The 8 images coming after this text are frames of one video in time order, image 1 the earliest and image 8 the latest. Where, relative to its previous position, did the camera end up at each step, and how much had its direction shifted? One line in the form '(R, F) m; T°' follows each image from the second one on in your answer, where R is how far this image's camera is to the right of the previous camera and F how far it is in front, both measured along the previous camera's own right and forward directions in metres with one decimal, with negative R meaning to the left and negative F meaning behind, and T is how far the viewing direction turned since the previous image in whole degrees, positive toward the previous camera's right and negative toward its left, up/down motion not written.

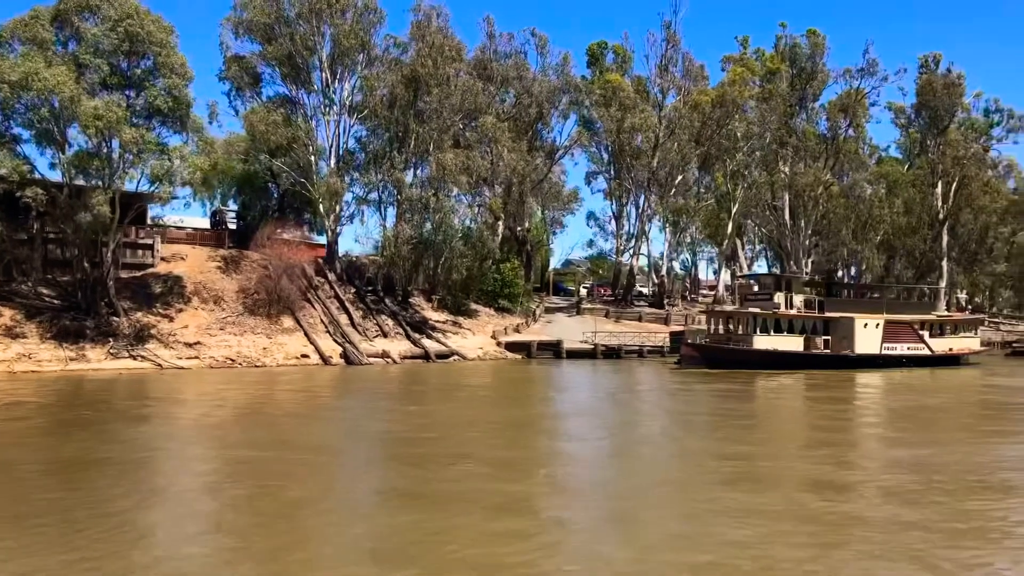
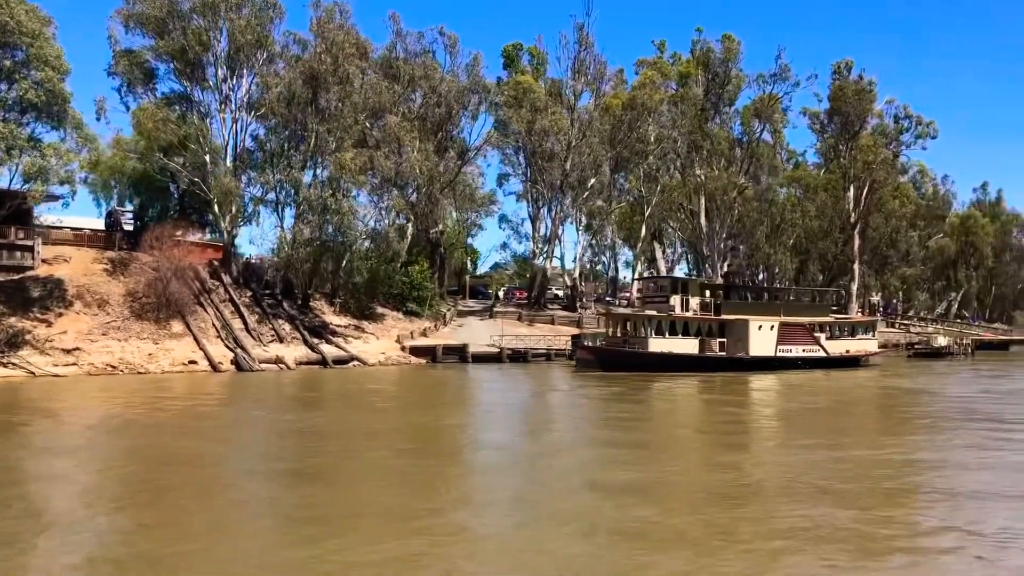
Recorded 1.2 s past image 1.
(+1.6, +0.7) m; +4°
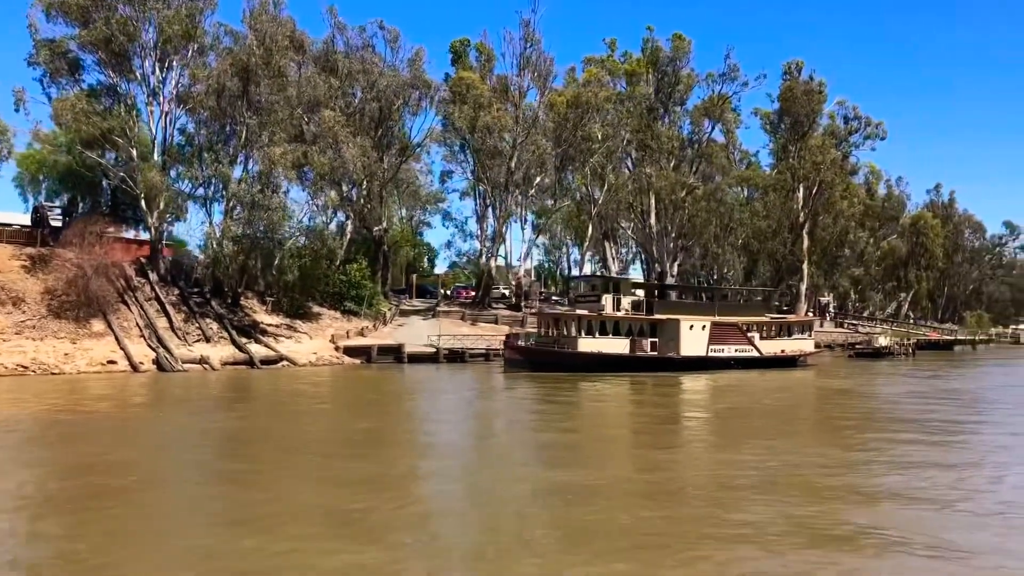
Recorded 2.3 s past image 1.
(+1.4, +0.7) m; +2°
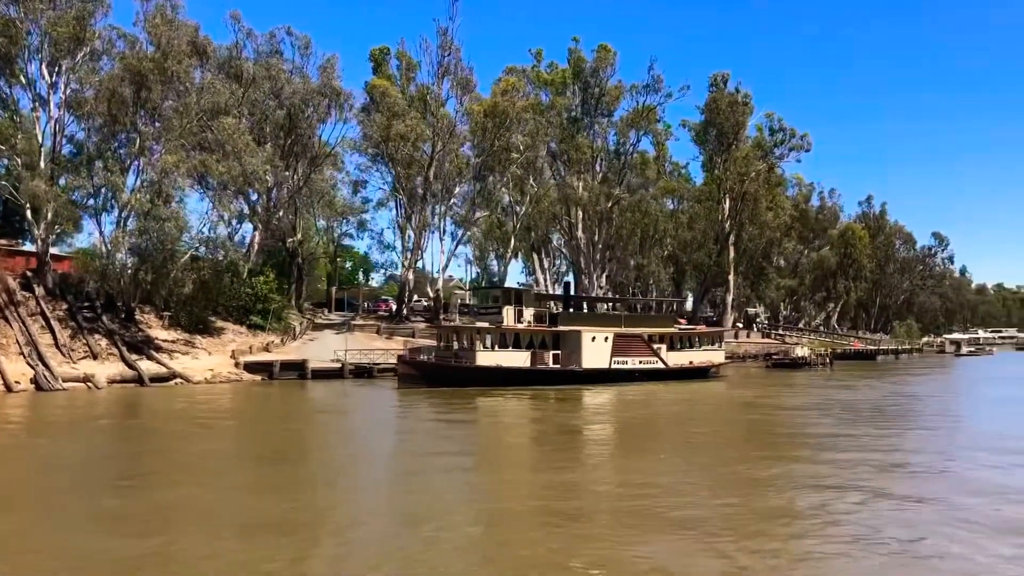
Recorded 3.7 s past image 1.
(+1.8, +1.0) m; +3°
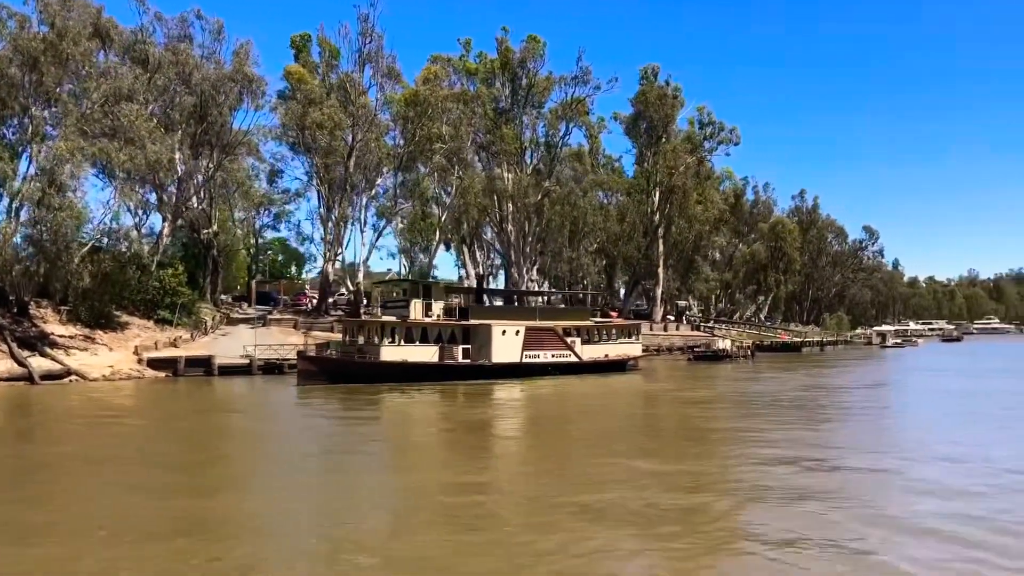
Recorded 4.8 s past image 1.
(+1.3, +0.8) m; +3°
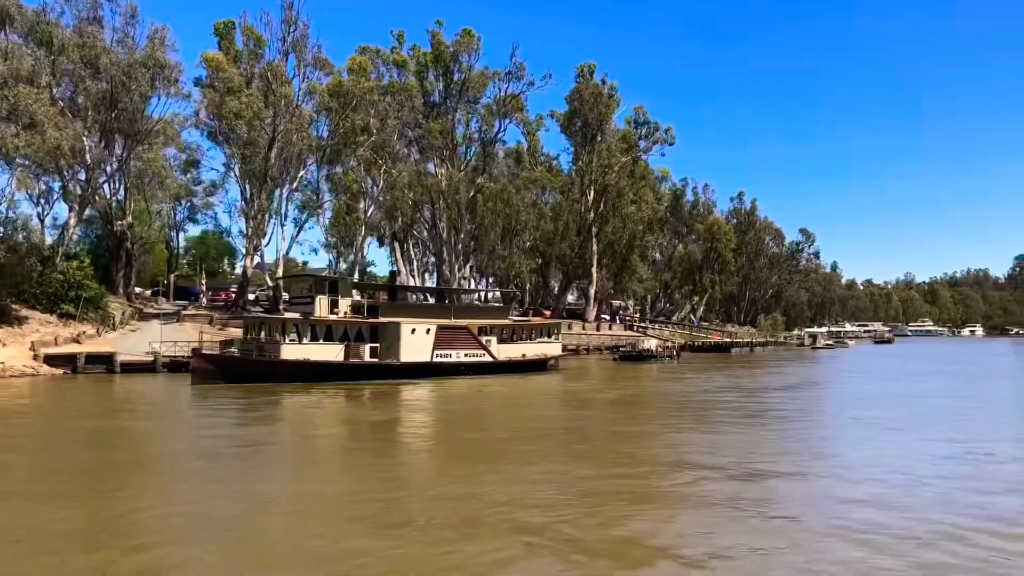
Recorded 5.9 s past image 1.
(+1.2, +0.9) m; +3°
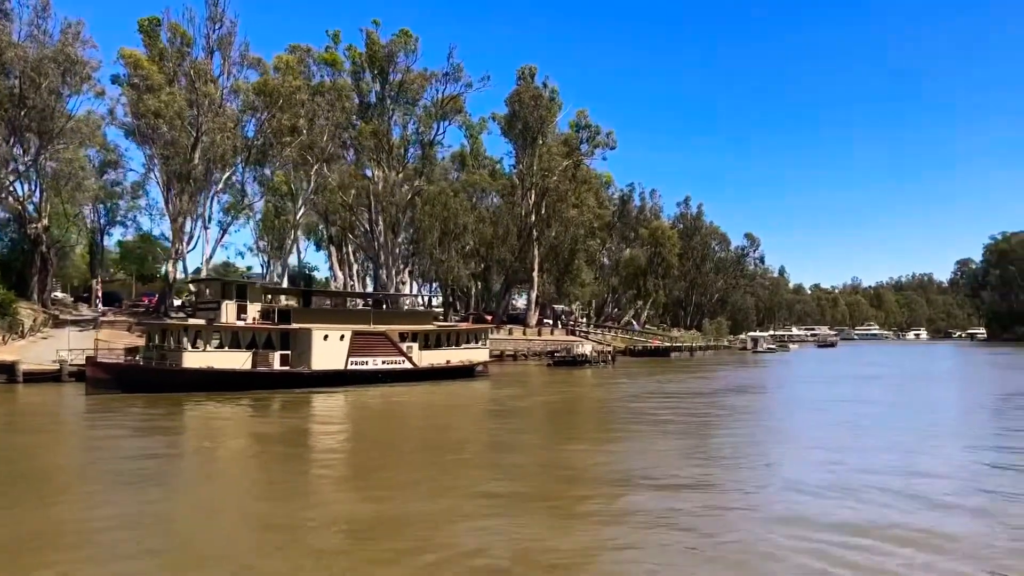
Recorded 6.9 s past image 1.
(+1.1, +1.0) m; +3°
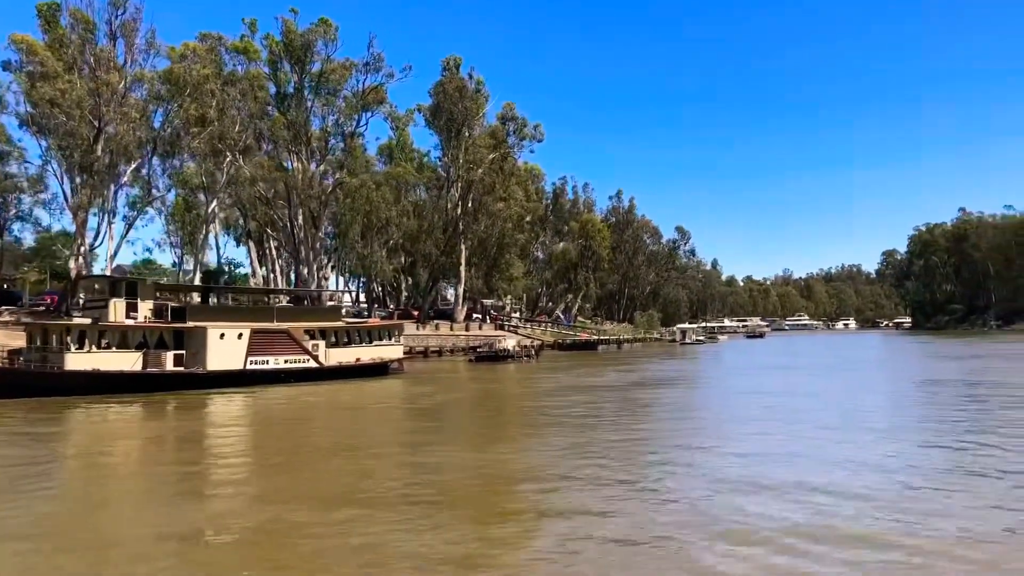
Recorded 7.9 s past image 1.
(+0.9, +1.0) m; +4°
